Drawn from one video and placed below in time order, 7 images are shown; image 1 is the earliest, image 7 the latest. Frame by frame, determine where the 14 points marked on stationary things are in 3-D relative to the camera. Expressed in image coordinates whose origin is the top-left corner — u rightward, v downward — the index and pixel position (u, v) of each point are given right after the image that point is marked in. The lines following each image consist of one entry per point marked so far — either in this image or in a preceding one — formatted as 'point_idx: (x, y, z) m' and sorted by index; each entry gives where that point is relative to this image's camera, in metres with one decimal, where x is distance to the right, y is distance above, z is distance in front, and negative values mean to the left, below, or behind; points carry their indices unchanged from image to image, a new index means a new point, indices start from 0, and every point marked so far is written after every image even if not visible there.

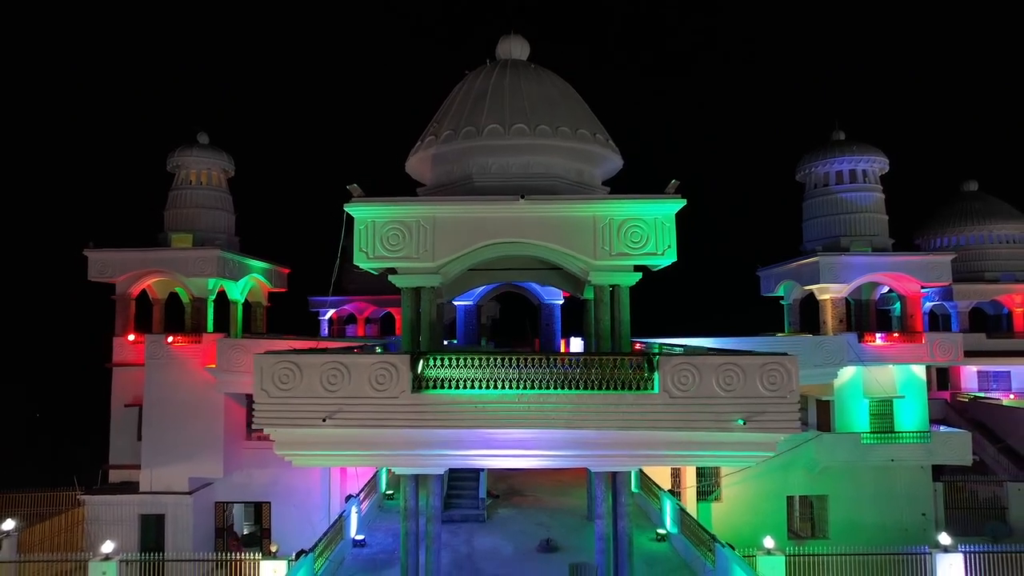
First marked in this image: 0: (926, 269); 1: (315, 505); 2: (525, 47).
0: (+9.7, +0.4, +14.7) m
1: (-4.6, -5.0, +14.2) m
2: (+0.2, +3.5, +9.2) m
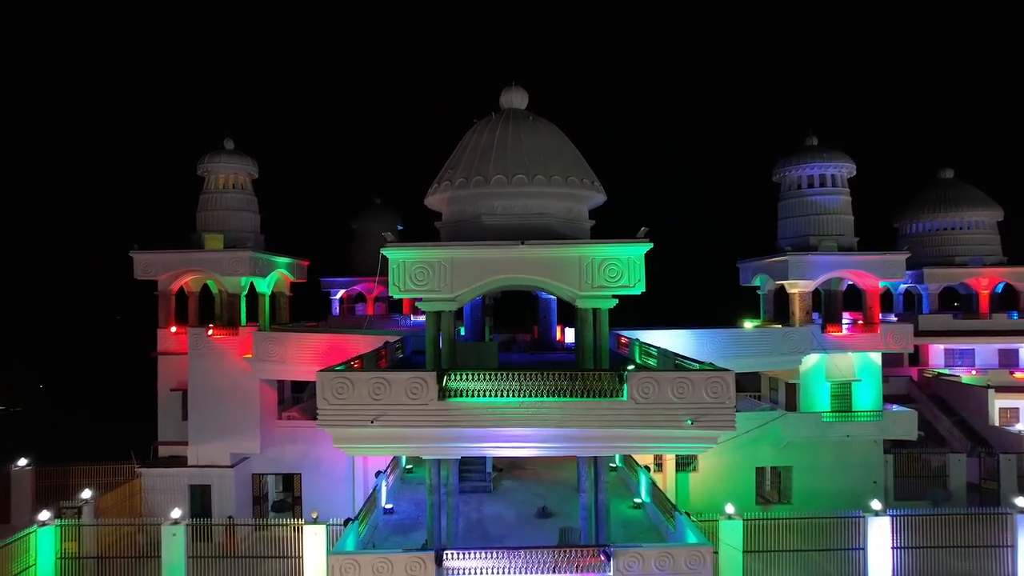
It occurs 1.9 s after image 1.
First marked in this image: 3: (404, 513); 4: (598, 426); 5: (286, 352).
0: (+9.8, +0.5, +16.4) m
1: (-4.5, -4.9, +16.2) m
2: (+0.2, +3.3, +10.8) m
3: (-1.9, -3.9, +10.9) m
4: (+1.1, -1.8, +7.8) m
5: (-5.6, -1.7, +15.6) m
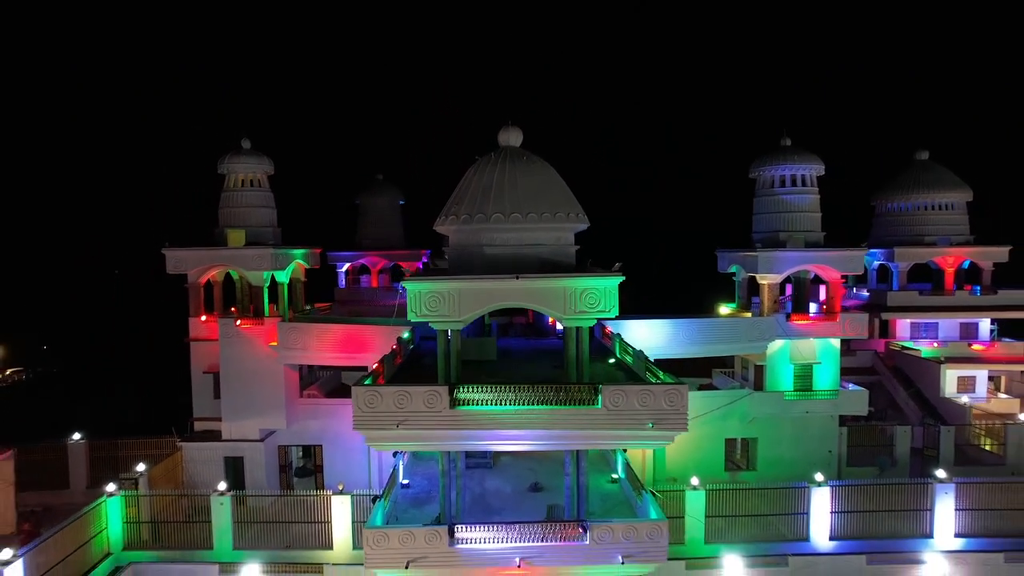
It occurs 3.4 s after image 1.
0: (+9.7, +0.8, +18.1) m
1: (-4.6, -4.7, +18.3) m
2: (+0.2, +3.1, +12.3) m
3: (-2.0, -4.2, +12.9) m
4: (+1.0, -2.2, +9.8) m
5: (-5.7, -1.5, +17.5) m
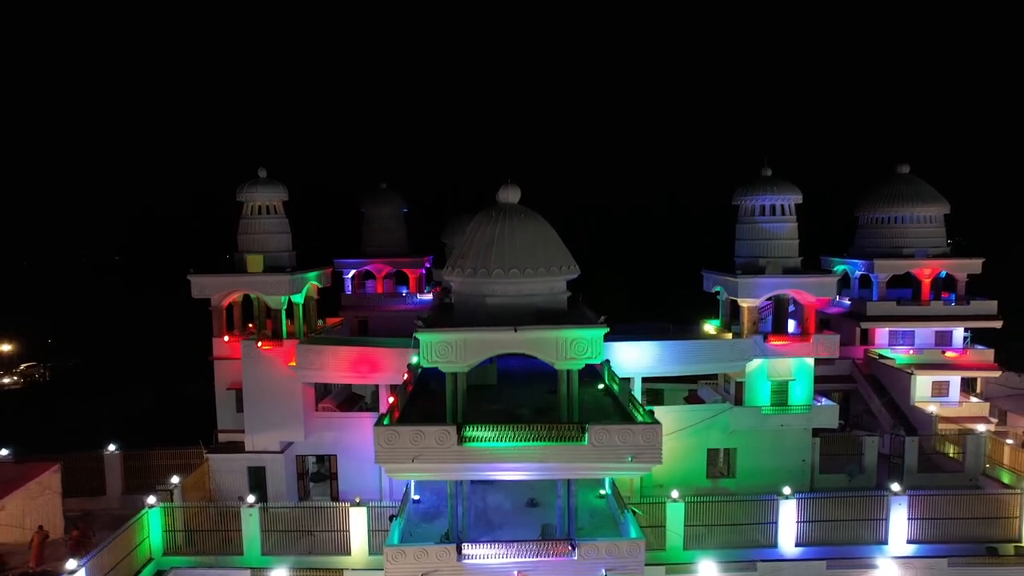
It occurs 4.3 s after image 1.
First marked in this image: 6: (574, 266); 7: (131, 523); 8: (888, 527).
0: (+9.6, 0.0, +19.6) m
1: (-4.6, -5.4, +19.9) m
2: (+0.1, +2.2, +13.7) m
3: (-2.0, -5.0, +14.6) m
4: (+1.0, -3.2, +11.3) m
5: (-5.8, -2.3, +19.0) m
6: (+1.3, +0.5, +13.0) m
7: (-9.4, -5.8, +15.3) m
8: (+9.7, -6.2, +16.1) m
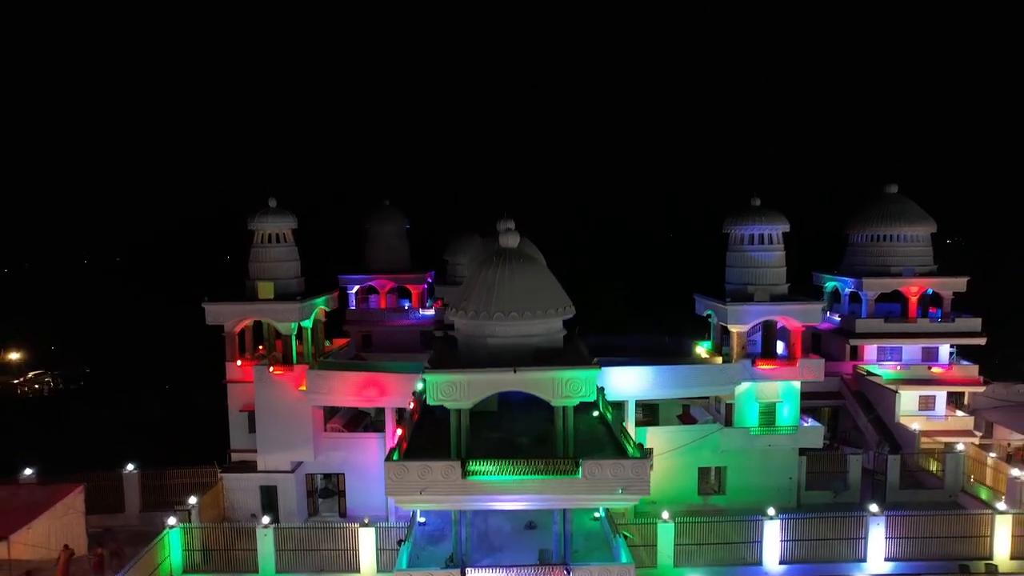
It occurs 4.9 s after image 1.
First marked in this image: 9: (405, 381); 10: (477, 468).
0: (+9.6, -0.8, +20.5) m
1: (-4.6, -6.3, +20.9) m
2: (+0.1, +1.3, +14.7) m
3: (-2.0, -5.9, +15.5) m
4: (+1.0, -4.0, +12.3) m
5: (-5.8, -3.2, +19.9) m
6: (+1.3, -0.4, +14.0) m
7: (-9.4, -6.7, +16.2) m
8: (+9.7, -7.0, +17.0) m
9: (-3.4, -2.9, +19.5) m
10: (-0.7, -3.6, +12.2) m
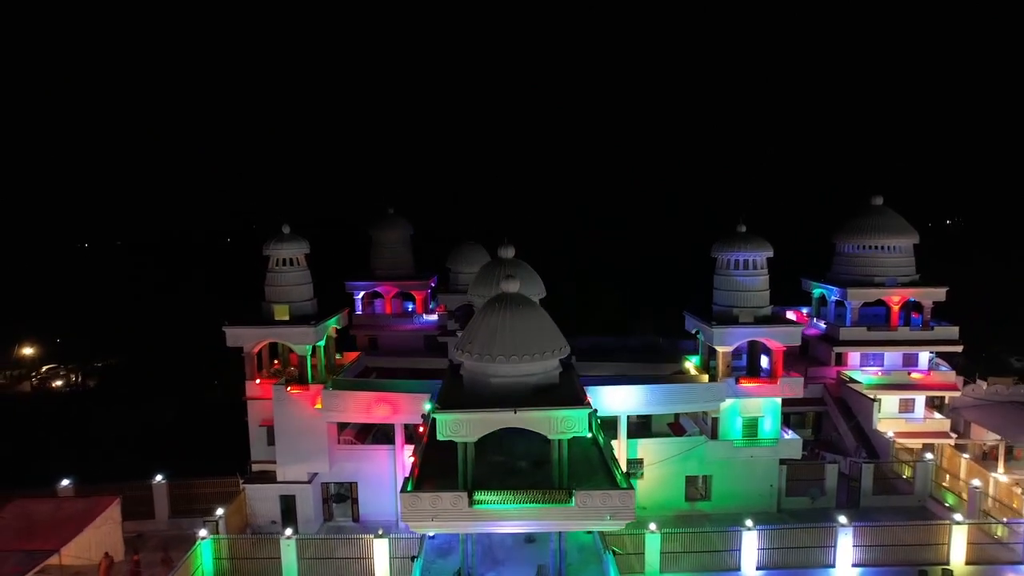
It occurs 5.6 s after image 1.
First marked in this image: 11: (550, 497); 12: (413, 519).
0: (+9.7, -1.7, +22.0) m
1: (-4.6, -7.1, +22.5) m
2: (+0.1, +0.3, +16.1) m
3: (-2.0, -6.9, +17.1) m
4: (+1.0, -5.1, +13.8) m
5: (-5.7, -4.1, +21.5) m
6: (+1.3, -1.5, +15.4) m
7: (-9.4, -7.7, +17.9) m
8: (+9.7, -8.0, +18.7) m
9: (-3.4, -3.8, +21.0) m
10: (-0.7, -4.7, +13.8) m
11: (+0.9, -4.7, +13.8) m
12: (-2.2, -5.1, +13.8) m
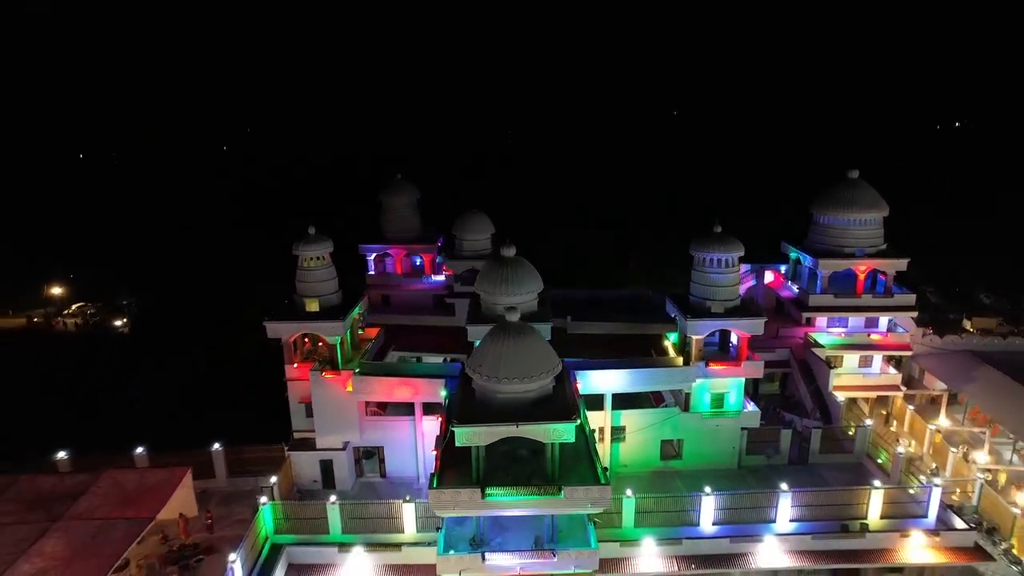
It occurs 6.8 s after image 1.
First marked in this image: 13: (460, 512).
0: (+9.7, -1.5, +25.4) m
1: (-4.5, -6.9, +26.7) m
2: (+0.2, -0.6, +19.2) m
3: (-1.9, -7.5, +21.4) m
4: (+1.1, -6.3, +17.8) m
5: (-5.7, -4.1, +25.2) m
6: (+1.4, -2.4, +18.9) m
7: (-9.3, -8.2, +22.2) m
8: (+9.8, -8.3, +23.1) m
9: (-3.3, -3.9, +24.7) m
10: (-0.6, -5.8, +17.7) m
11: (+0.9, -5.8, +17.7) m
12: (-2.1, -6.3, +17.8) m
13: (-1.5, -6.5, +18.0) m
